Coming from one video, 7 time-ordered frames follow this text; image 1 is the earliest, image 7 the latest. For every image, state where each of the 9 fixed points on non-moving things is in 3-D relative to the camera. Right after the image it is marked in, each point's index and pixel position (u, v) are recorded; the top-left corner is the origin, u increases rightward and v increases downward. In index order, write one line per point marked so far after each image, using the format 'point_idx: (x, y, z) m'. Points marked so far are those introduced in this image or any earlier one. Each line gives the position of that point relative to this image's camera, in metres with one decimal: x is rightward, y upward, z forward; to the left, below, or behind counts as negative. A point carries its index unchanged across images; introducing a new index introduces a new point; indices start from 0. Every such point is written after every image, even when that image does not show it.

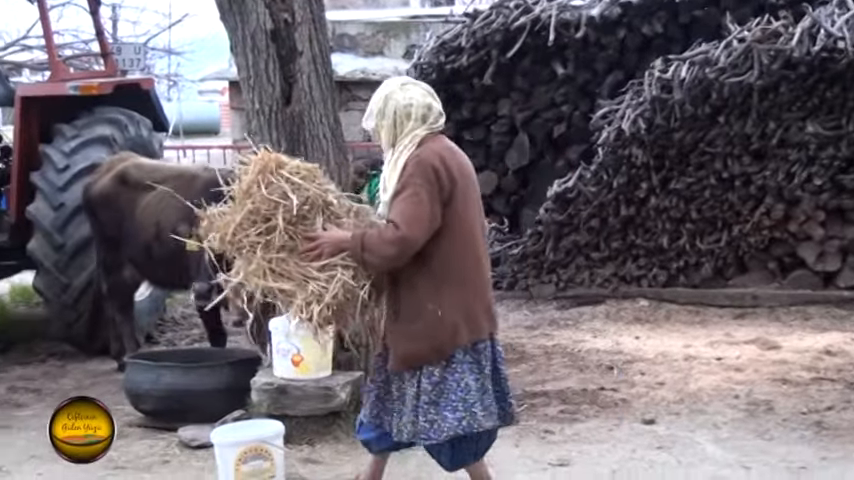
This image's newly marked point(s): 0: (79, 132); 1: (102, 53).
0: (-2.4, +0.7, +8.2) m
1: (-2.3, +1.3, +8.4) m
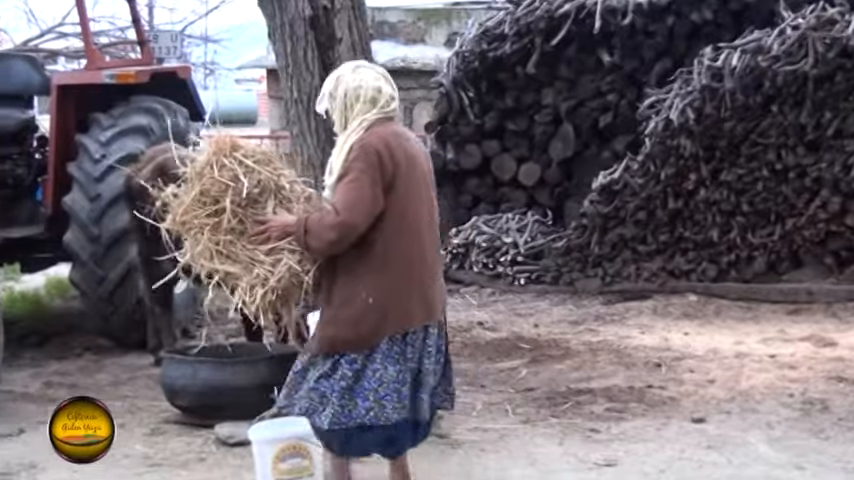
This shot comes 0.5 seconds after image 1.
0: (-2.1, +0.8, +8.0) m
1: (-2.0, +1.4, +8.3) m
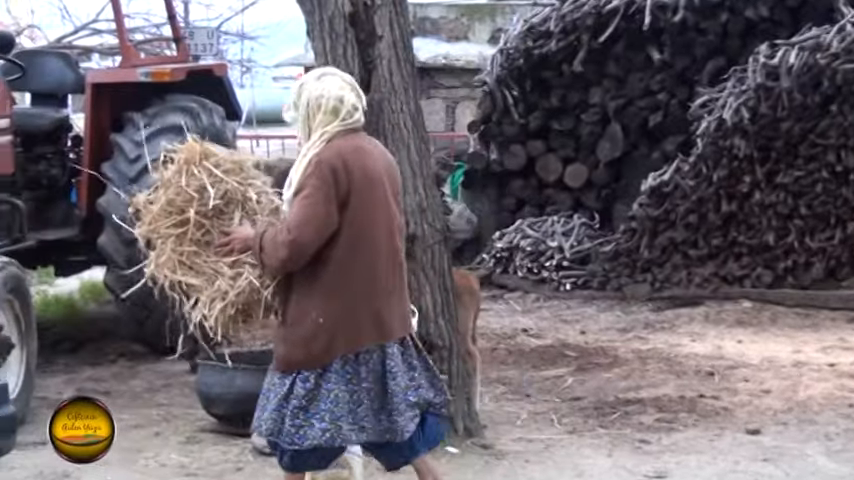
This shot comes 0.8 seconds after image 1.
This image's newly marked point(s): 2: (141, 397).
0: (-1.8, +0.8, +7.8) m
1: (-1.7, +1.4, +8.1) m
2: (-1.8, -1.0, +7.6) m
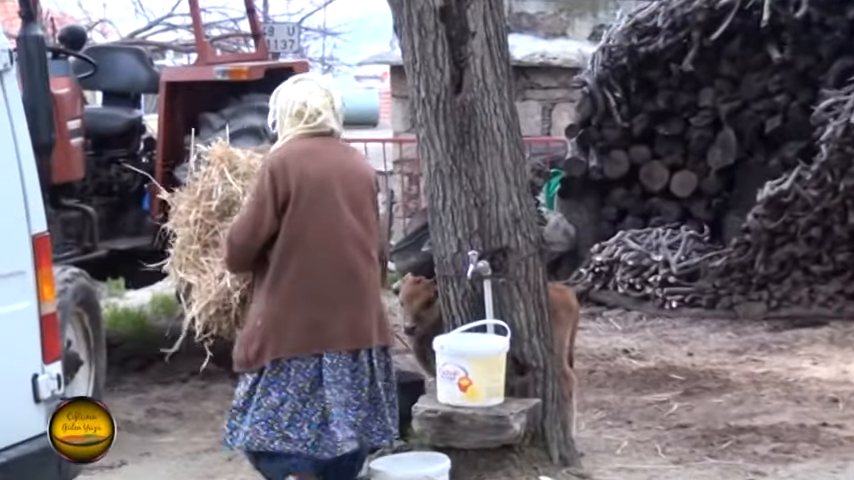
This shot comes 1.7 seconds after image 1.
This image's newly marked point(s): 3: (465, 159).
0: (-1.2, +0.7, +7.3) m
1: (-1.1, +1.3, +7.6) m
2: (-1.2, -1.1, +7.1) m
3: (+0.2, +0.4, +6.0) m
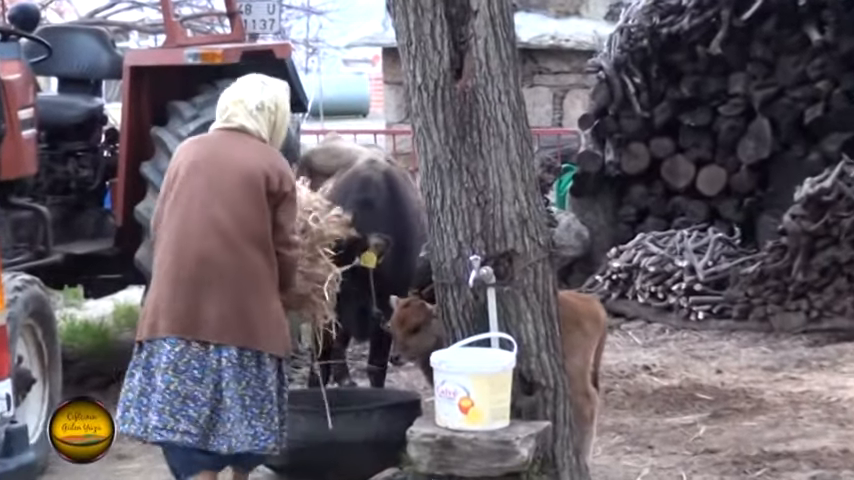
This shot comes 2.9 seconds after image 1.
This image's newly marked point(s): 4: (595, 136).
0: (-1.2, +0.7, +6.5) m
1: (-1.1, +1.3, +6.8) m
2: (-1.3, -1.1, +6.3) m
3: (+0.2, +0.4, +5.2) m
4: (+1.4, +0.9, +10.0) m
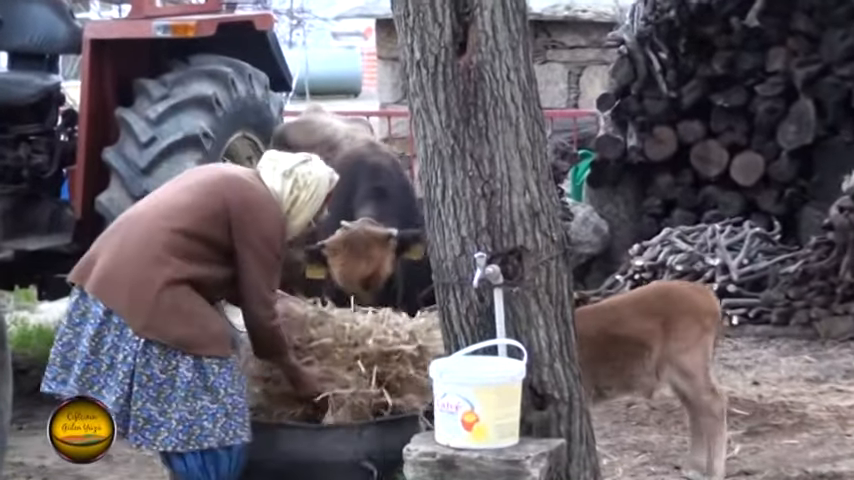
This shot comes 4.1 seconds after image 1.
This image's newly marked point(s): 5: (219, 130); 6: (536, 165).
0: (-1.2, +0.7, +5.8) m
1: (-1.1, +1.3, +6.1) m
2: (-1.3, -1.1, +5.6) m
3: (+0.1, +0.4, +4.4) m
4: (+1.5, +0.9, +9.2) m
5: (-1.0, +0.5, +5.9) m
6: (+0.4, +0.3, +4.5) m
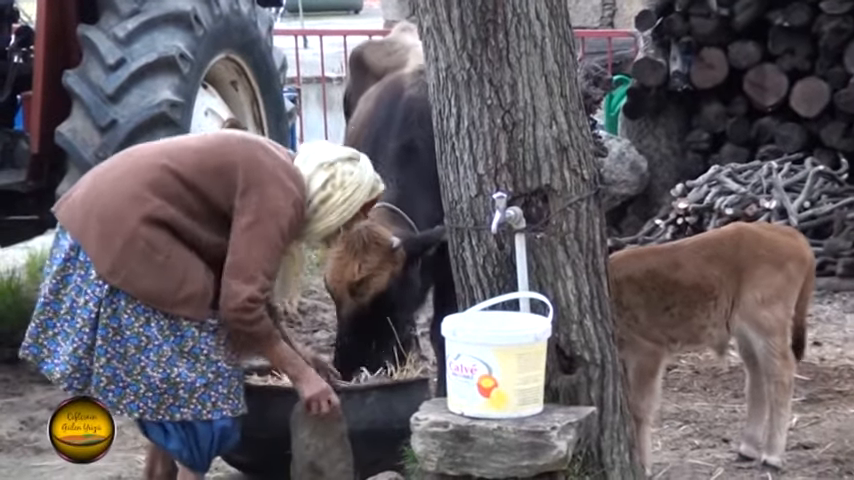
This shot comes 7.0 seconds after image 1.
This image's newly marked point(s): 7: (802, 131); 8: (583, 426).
0: (-1.2, +1.0, +5.0) m
1: (-1.1, +1.6, +5.2) m
2: (-1.3, -0.8, +4.8) m
3: (+0.1, +0.6, +3.6) m
4: (+1.6, +1.3, +8.3) m
5: (-1.0, +0.8, +5.1) m
6: (+0.4, +0.5, +3.7) m
7: (+2.4, +0.6, +8.0) m
8: (+0.5, -0.6, +3.6) m
